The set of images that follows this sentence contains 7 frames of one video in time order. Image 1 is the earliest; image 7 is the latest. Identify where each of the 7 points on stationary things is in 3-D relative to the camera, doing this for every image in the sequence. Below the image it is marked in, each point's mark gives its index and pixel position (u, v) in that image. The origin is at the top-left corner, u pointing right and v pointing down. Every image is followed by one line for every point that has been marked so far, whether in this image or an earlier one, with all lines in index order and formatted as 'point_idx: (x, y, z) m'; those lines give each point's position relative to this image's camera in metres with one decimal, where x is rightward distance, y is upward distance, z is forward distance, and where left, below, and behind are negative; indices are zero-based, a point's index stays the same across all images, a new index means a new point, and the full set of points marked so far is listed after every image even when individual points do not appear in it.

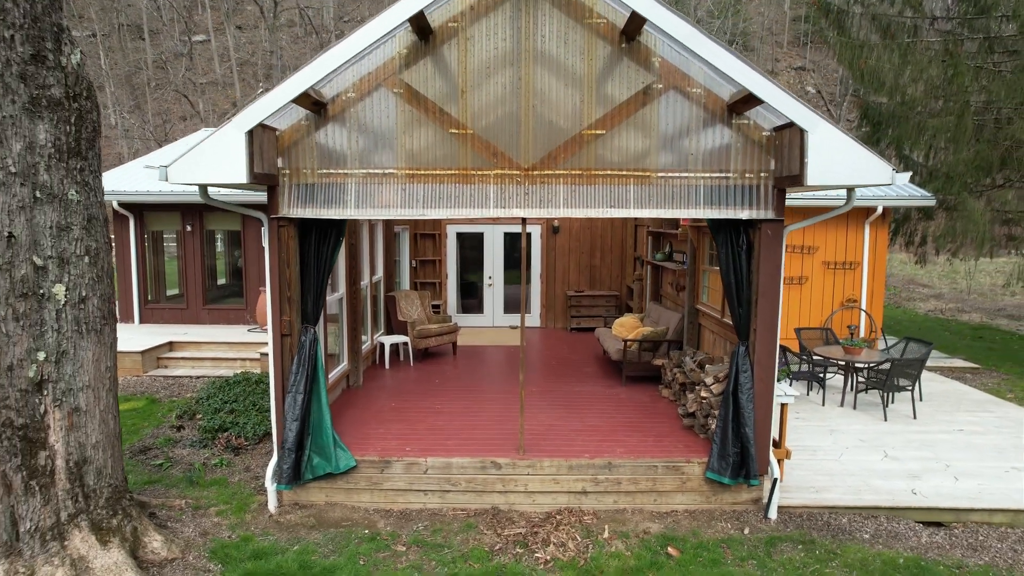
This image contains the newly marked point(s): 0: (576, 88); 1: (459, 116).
0: (+0.5, +1.5, +4.3) m
1: (-0.4, +1.3, +4.4) m
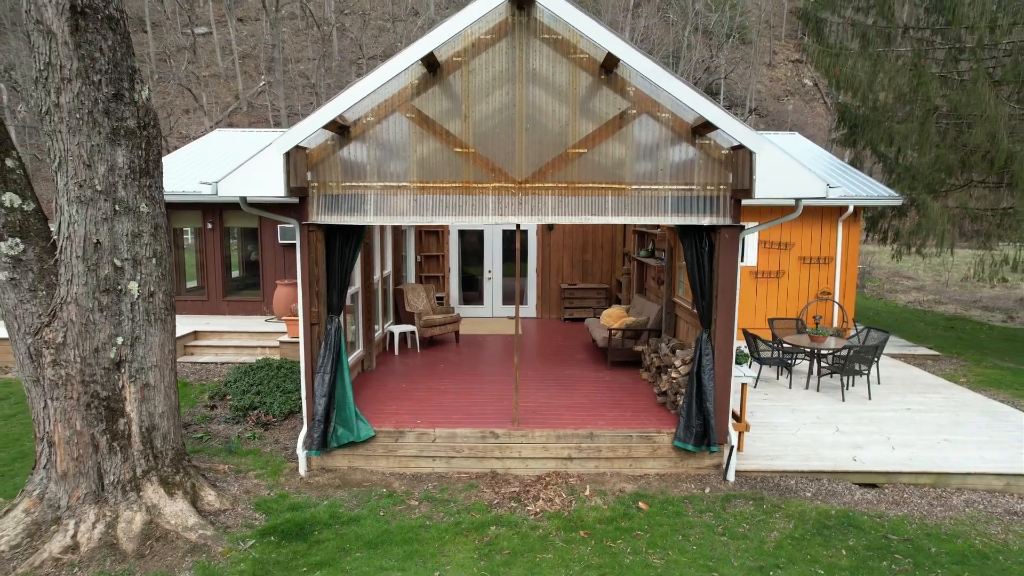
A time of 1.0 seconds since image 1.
0: (+0.5, +1.6, +5.1) m
1: (-0.4, +1.3, +5.1) m
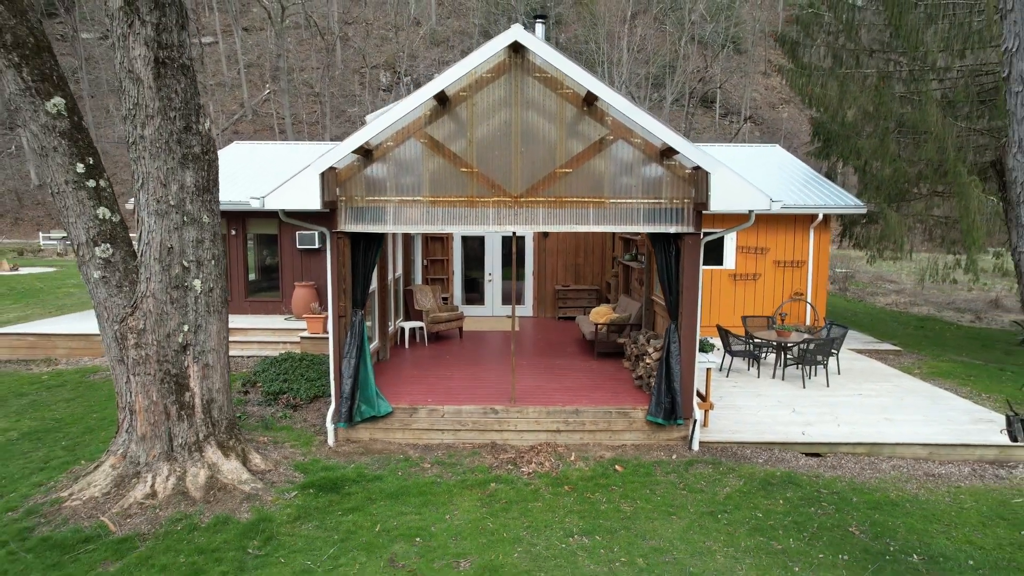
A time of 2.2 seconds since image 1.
0: (+0.4, +1.6, +6.0) m
1: (-0.5, +1.4, +6.1) m
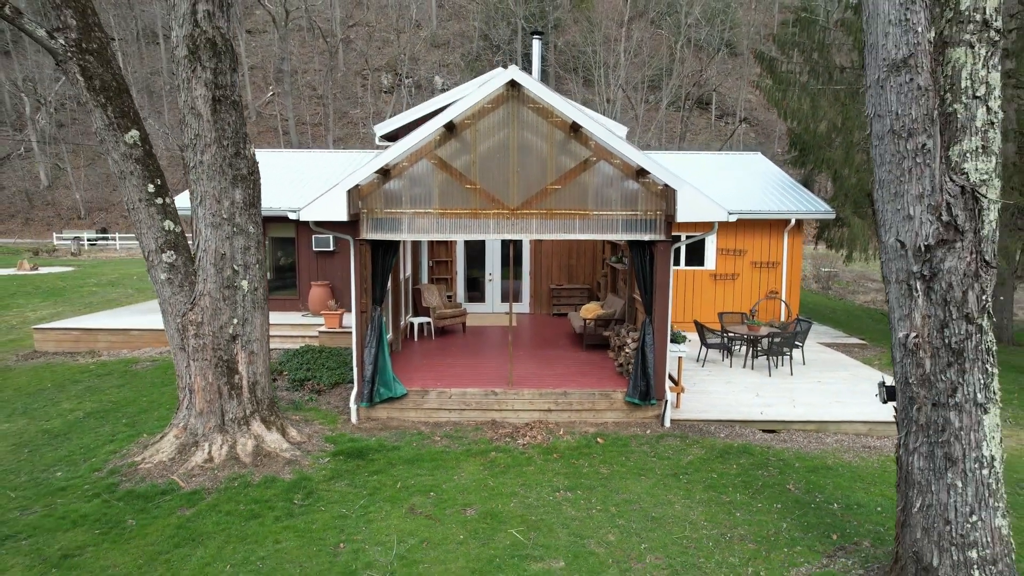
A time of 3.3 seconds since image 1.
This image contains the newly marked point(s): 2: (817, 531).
0: (+0.4, +1.6, +7.0) m
1: (-0.5, +1.4, +7.1) m
2: (+2.6, -2.0, +4.8) m
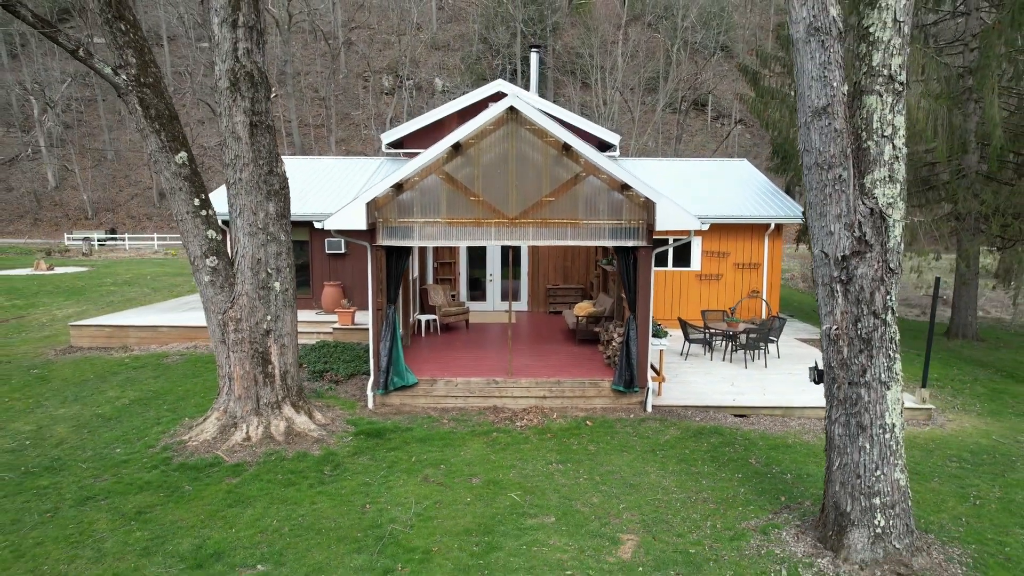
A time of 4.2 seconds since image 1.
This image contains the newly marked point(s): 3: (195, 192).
0: (+0.4, +1.6, +7.9) m
1: (-0.5, +1.4, +8.0) m
2: (+2.6, -2.1, +5.7) m
3: (-3.8, +1.1, +6.8) m
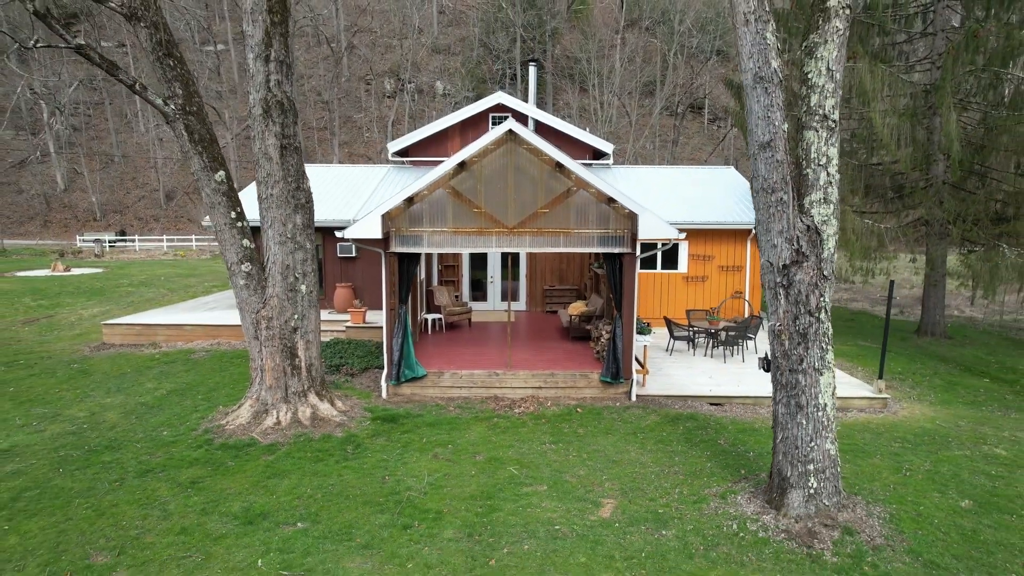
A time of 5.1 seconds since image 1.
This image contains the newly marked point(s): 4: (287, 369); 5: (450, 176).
0: (+0.4, +1.5, +8.8) m
1: (-0.5, +1.3, +8.9) m
2: (+2.5, -2.1, +6.7) m
3: (-3.8, +1.1, +7.8) m
4: (-3.1, -1.1, +8.0) m
5: (-1.0, +1.7, +8.8) m
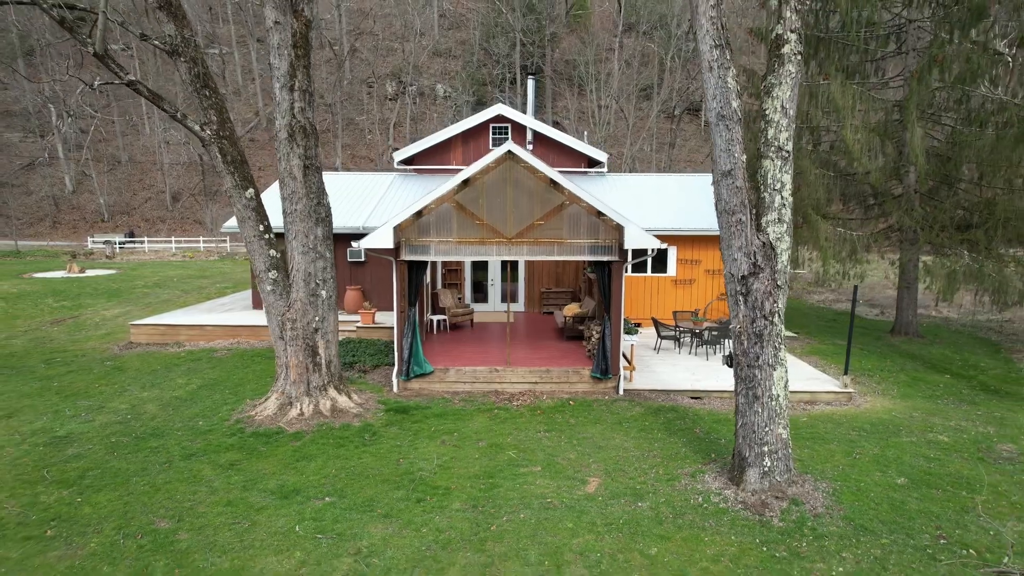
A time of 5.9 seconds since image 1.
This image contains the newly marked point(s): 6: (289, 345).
0: (+0.3, +1.5, +9.7) m
1: (-0.6, +1.3, +9.8) m
2: (+2.5, -2.2, +7.6) m
3: (-3.8, +1.0, +8.7) m
4: (-3.1, -1.2, +8.9) m
5: (-1.0, +1.7, +9.7) m
6: (-3.4, -0.9, +8.8) m
